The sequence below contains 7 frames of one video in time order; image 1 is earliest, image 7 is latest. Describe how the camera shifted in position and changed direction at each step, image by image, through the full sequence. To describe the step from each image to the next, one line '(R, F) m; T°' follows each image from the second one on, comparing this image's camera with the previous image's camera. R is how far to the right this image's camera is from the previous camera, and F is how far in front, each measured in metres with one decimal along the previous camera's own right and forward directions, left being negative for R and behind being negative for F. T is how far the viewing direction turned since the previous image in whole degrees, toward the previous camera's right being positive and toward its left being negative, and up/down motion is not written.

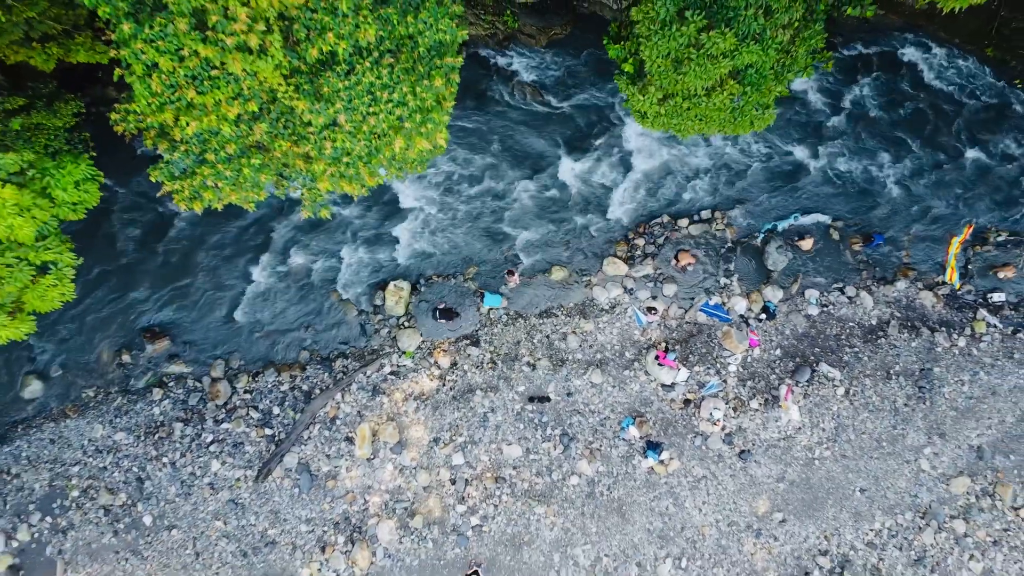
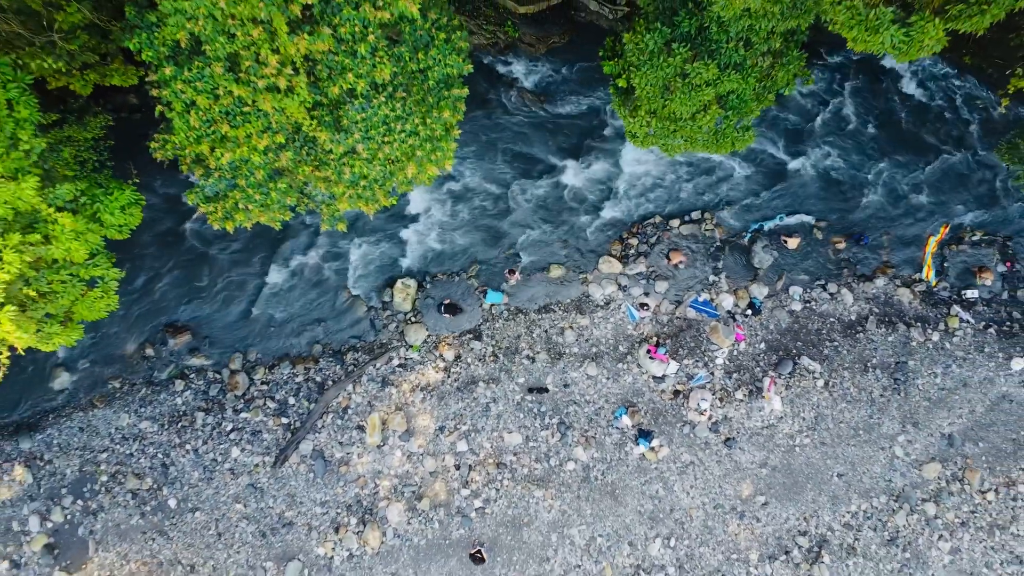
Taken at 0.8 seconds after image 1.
(+0.1, -0.6) m; 0°
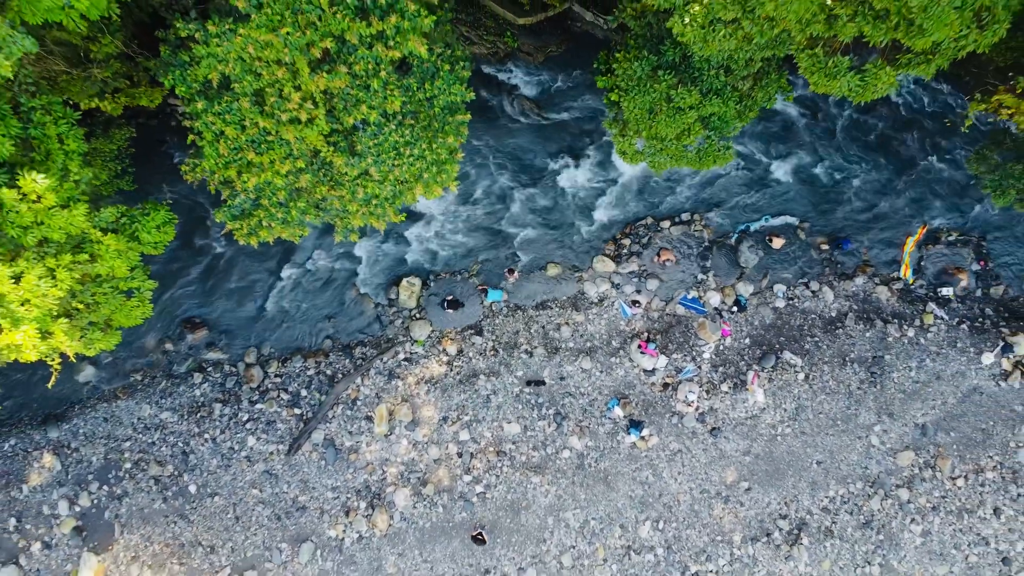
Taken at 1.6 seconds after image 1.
(+0.1, -0.6) m; 0°
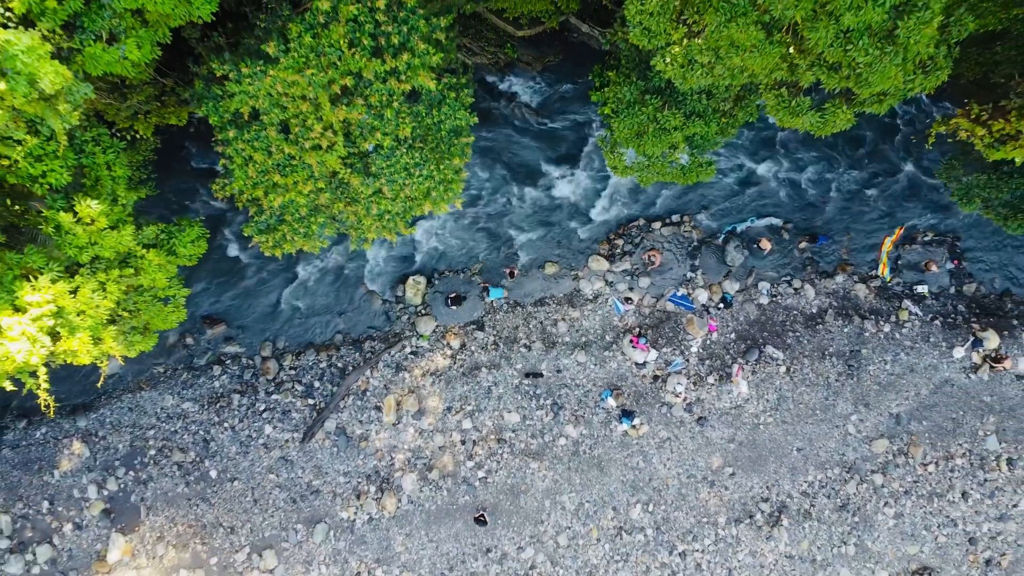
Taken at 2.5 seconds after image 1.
(+0.1, -0.7) m; 0°
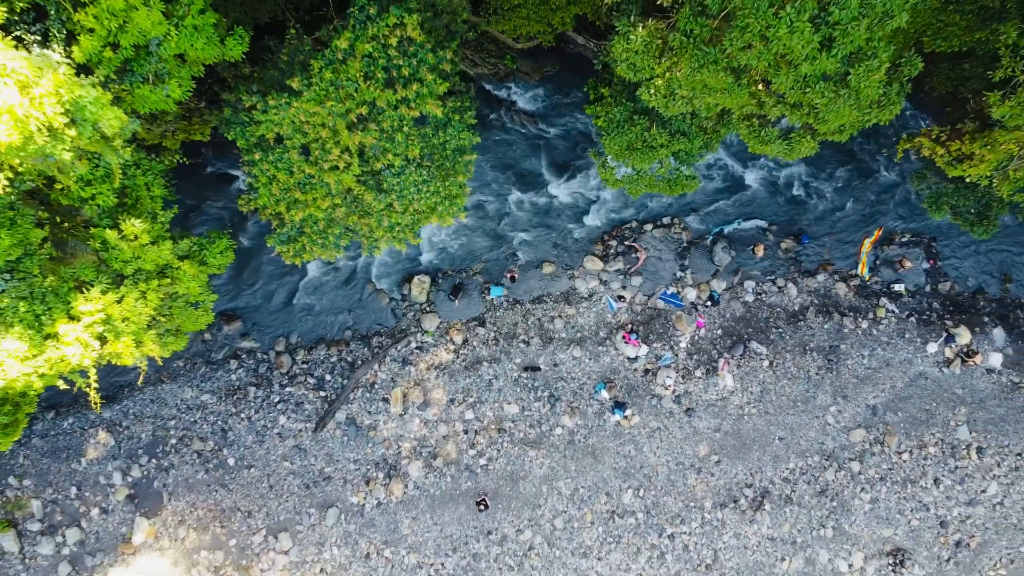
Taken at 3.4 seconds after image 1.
(+0.1, -0.8) m; 0°
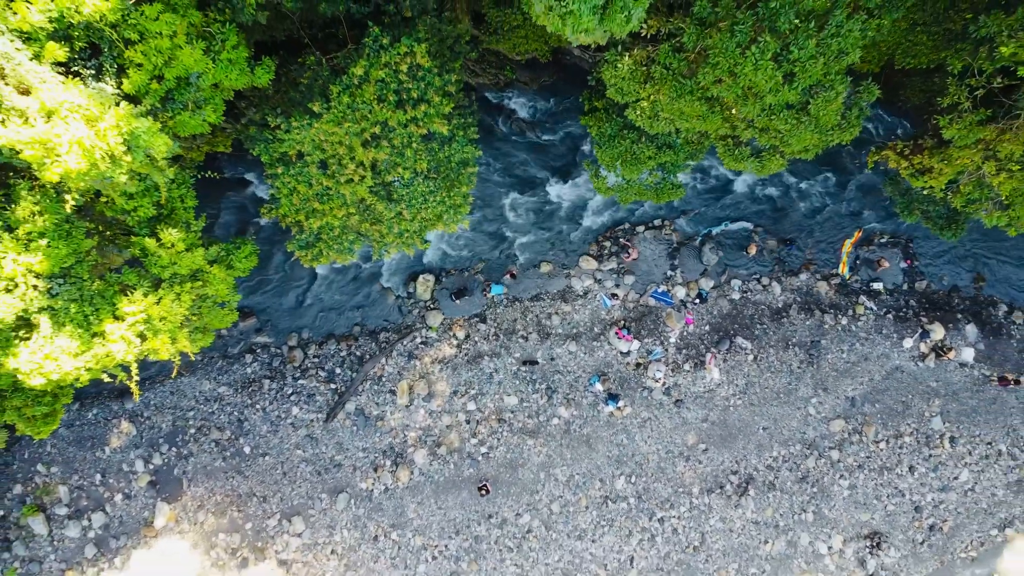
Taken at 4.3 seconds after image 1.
(+0.1, -0.8) m; 0°
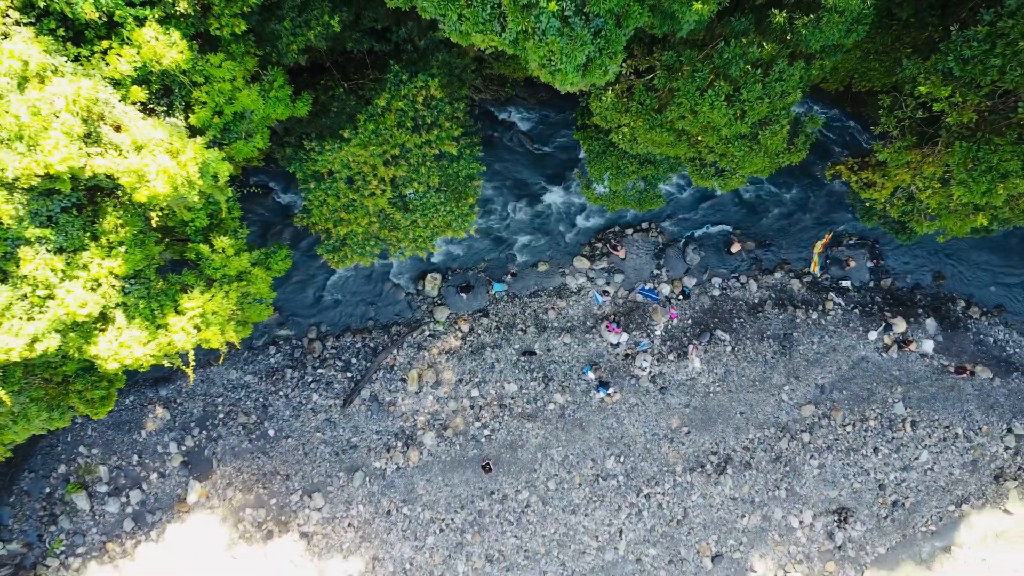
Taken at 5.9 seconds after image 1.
(+0.2, -1.4) m; -1°
